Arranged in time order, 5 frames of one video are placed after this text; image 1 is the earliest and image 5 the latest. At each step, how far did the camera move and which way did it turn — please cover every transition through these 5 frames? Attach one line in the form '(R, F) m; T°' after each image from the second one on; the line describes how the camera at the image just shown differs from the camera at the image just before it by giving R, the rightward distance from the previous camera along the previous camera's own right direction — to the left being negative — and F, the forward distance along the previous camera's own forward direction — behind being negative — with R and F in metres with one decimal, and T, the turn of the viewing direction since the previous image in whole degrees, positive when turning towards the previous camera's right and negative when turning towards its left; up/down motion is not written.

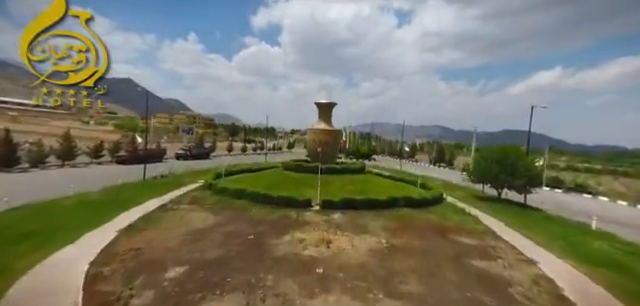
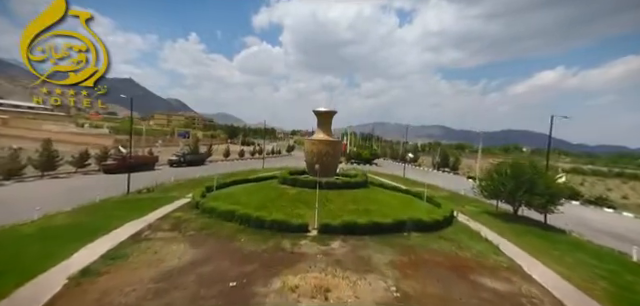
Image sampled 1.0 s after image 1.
(+0.1, +0.8) m; 0°
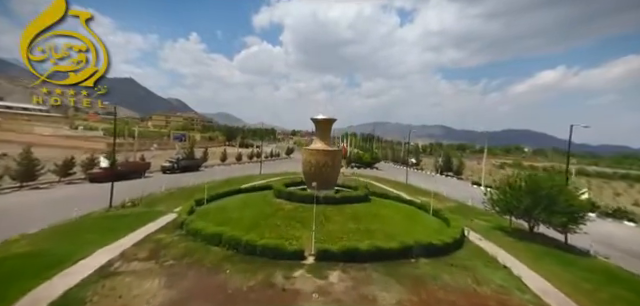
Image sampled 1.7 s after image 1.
(+0.1, +0.7) m; 0°
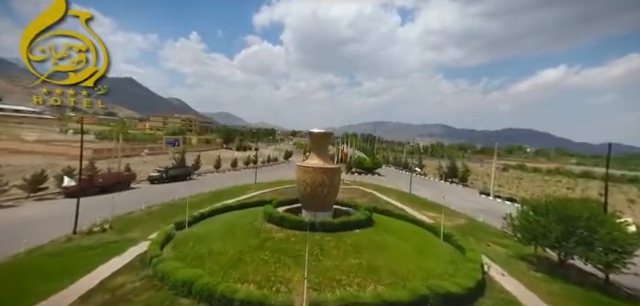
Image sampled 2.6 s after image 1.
(+0.1, +1.0) m; 0°
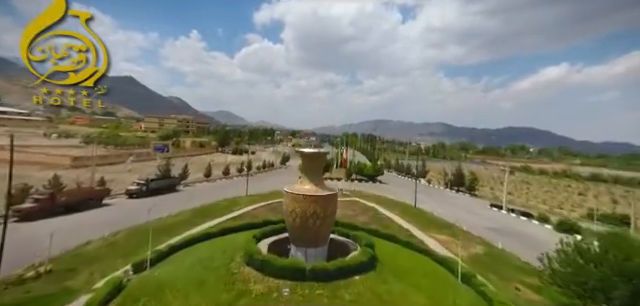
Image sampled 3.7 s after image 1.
(+0.2, +1.4) m; 0°
